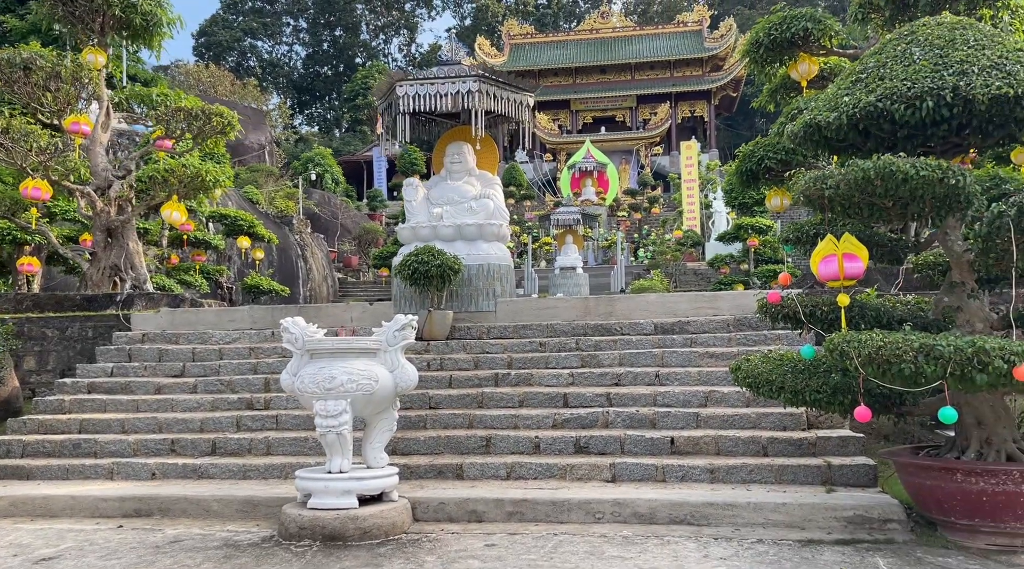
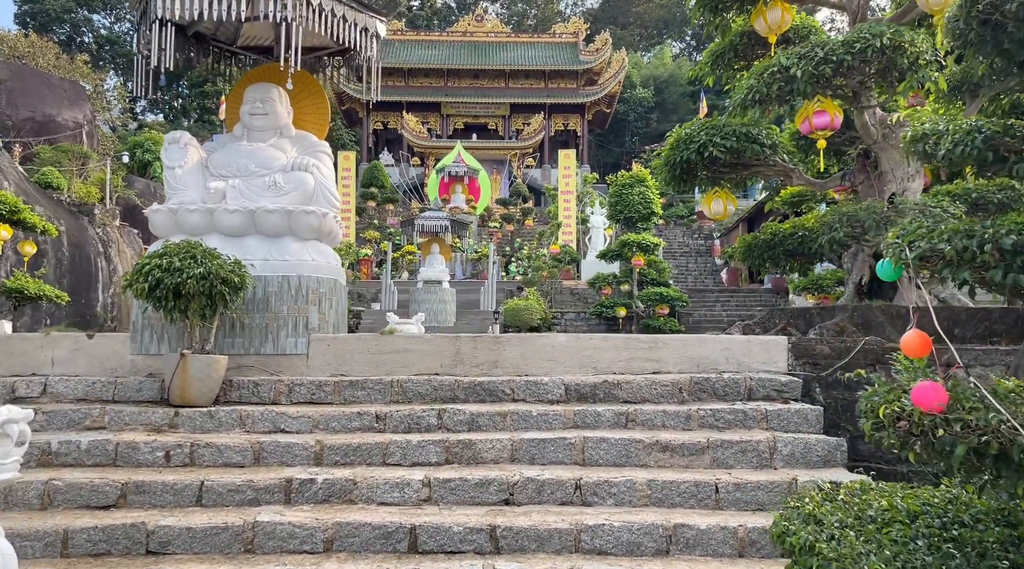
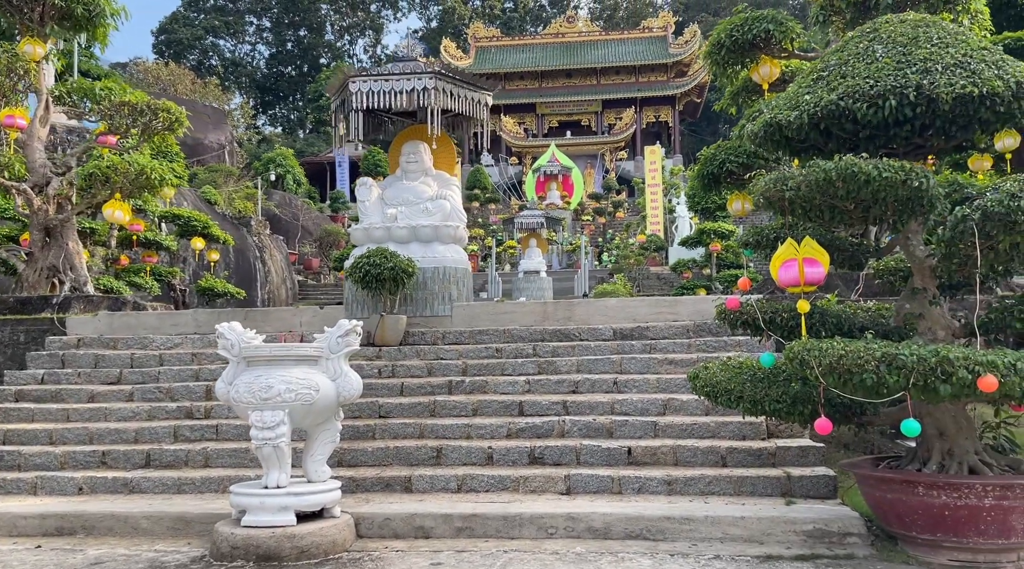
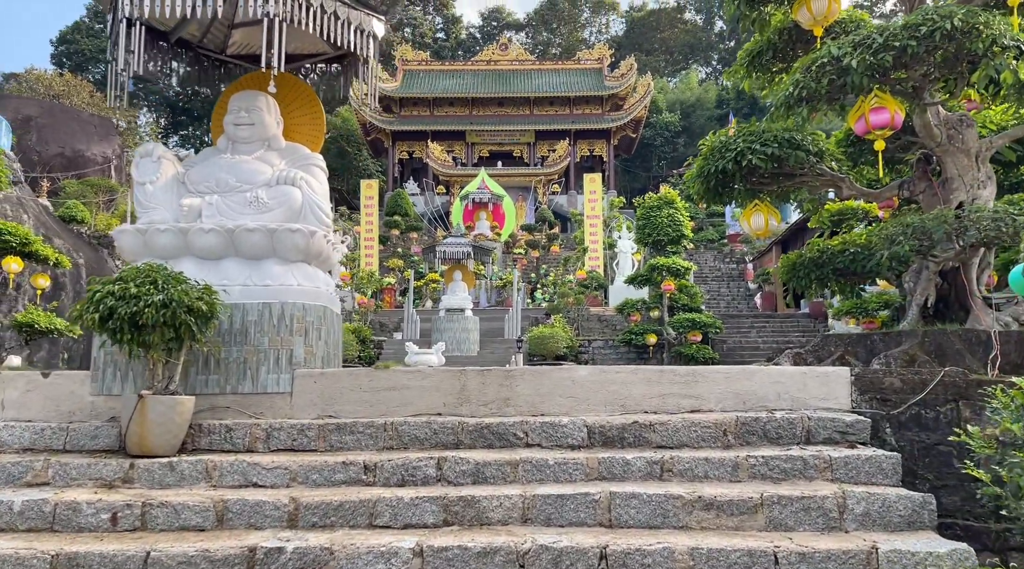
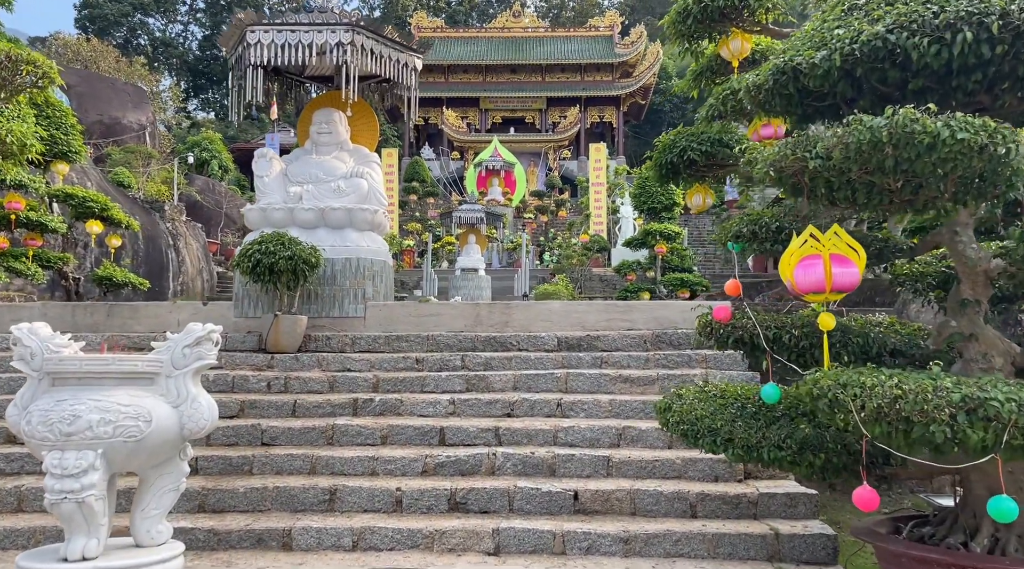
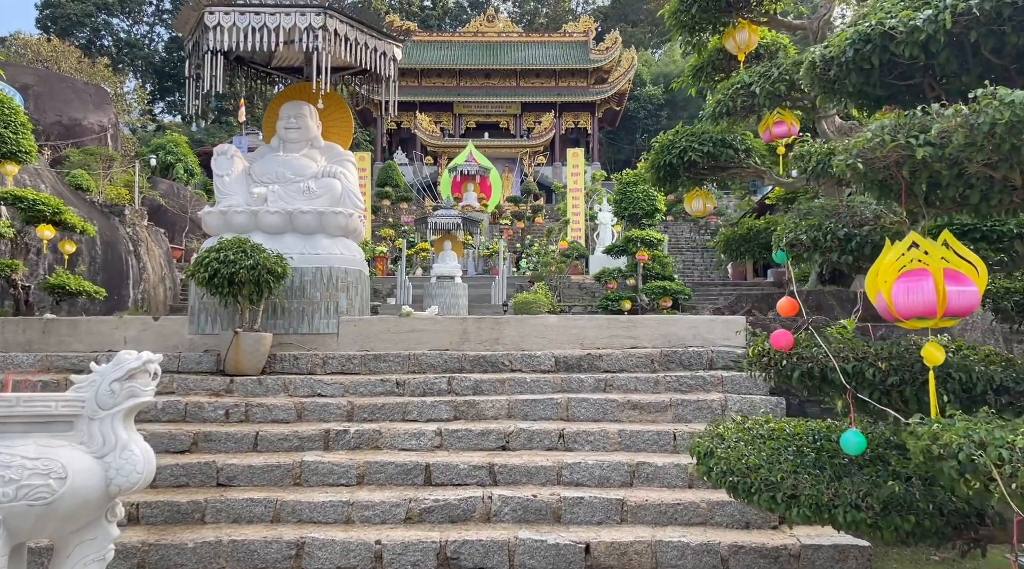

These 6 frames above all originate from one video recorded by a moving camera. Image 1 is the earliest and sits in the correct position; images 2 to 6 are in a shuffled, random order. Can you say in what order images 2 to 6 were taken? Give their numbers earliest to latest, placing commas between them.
3, 5, 6, 2, 4
